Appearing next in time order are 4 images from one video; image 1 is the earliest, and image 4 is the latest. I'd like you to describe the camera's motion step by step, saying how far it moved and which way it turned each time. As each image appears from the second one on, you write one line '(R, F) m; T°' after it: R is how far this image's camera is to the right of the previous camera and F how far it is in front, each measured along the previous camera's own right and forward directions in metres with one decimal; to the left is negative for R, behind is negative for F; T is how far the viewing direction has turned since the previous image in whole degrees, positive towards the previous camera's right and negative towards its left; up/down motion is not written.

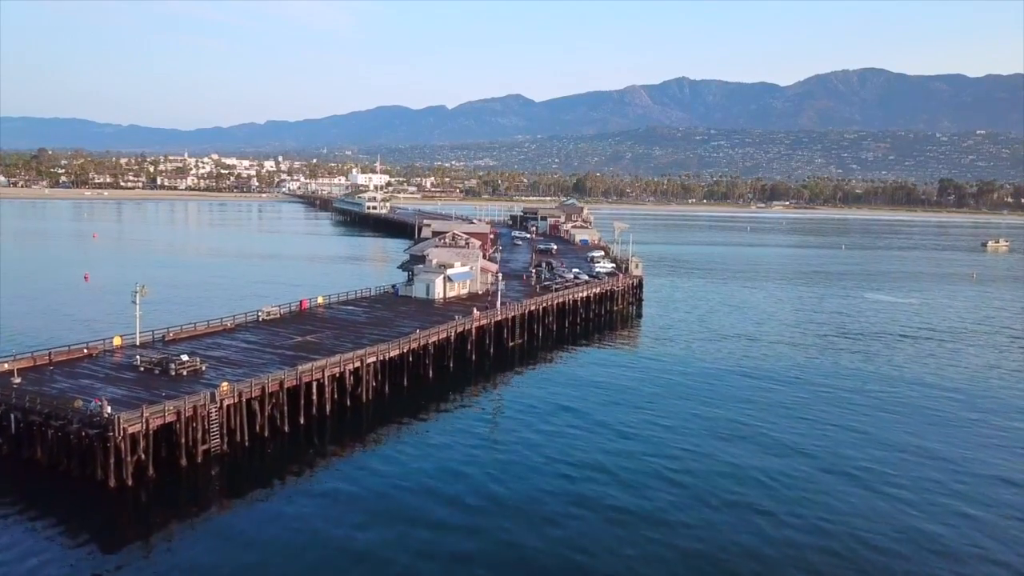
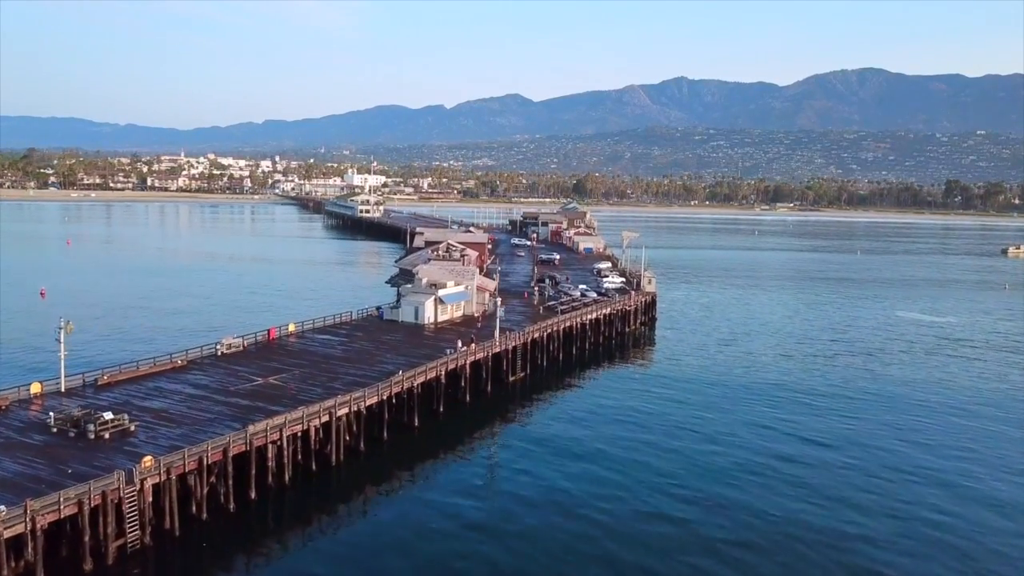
(-0.1, +4.9) m; 0°
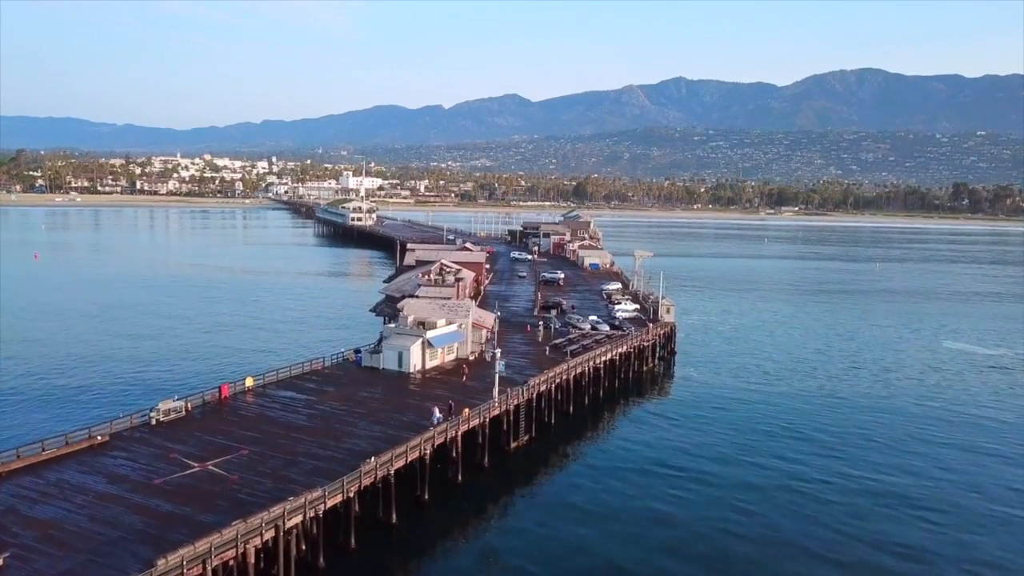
(-0.1, +5.5) m; 0°
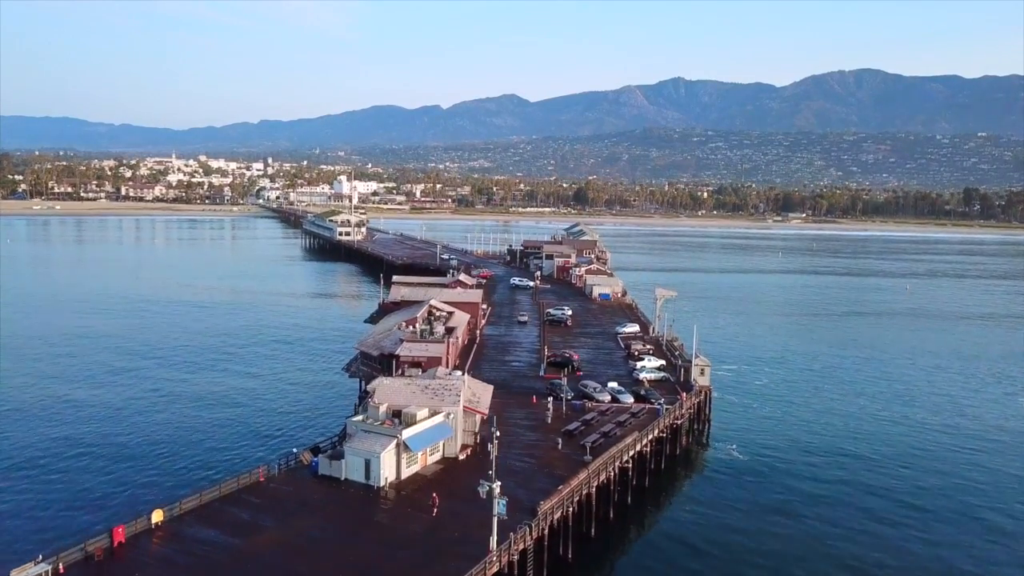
(-0.2, +7.3) m; 0°
